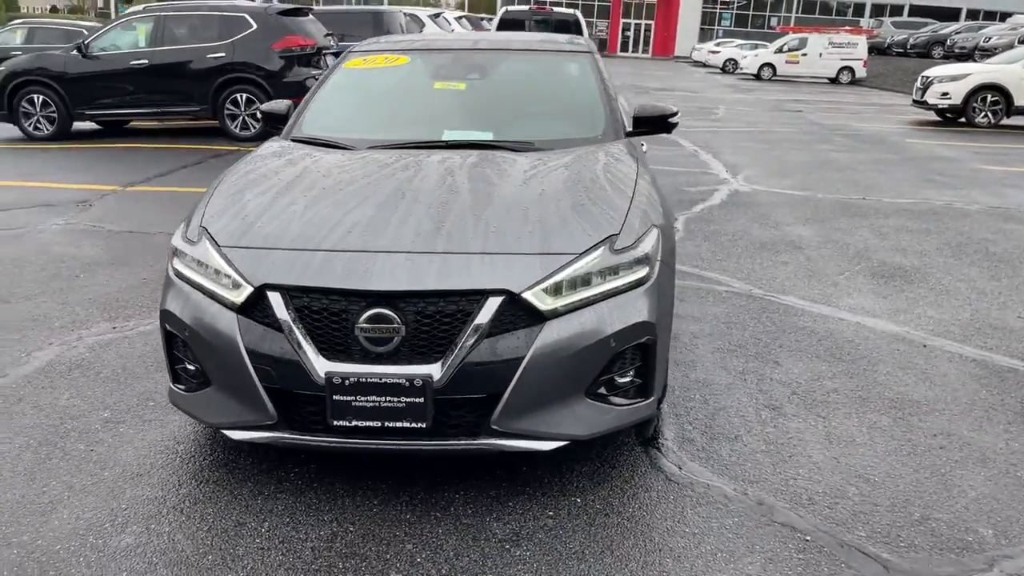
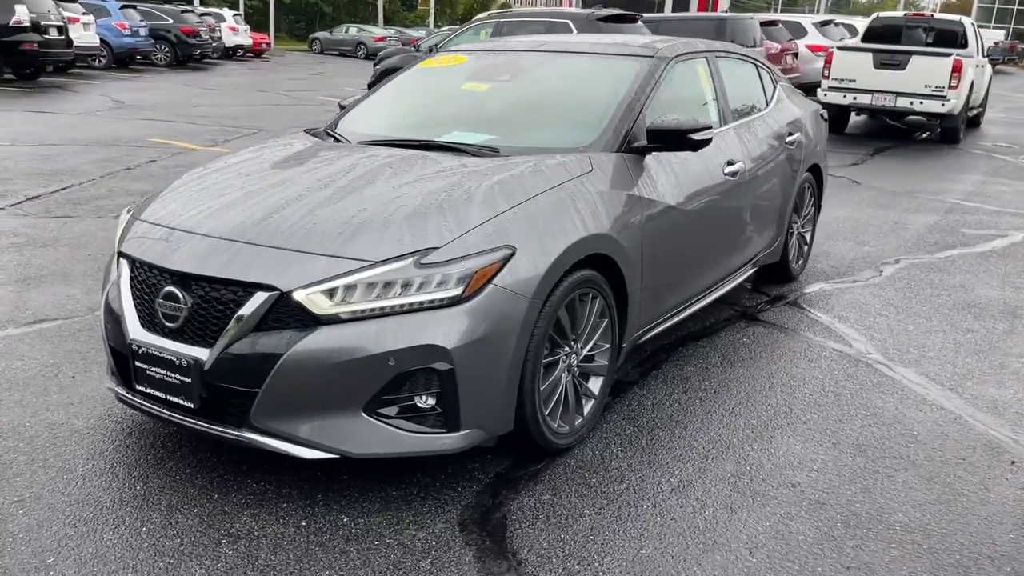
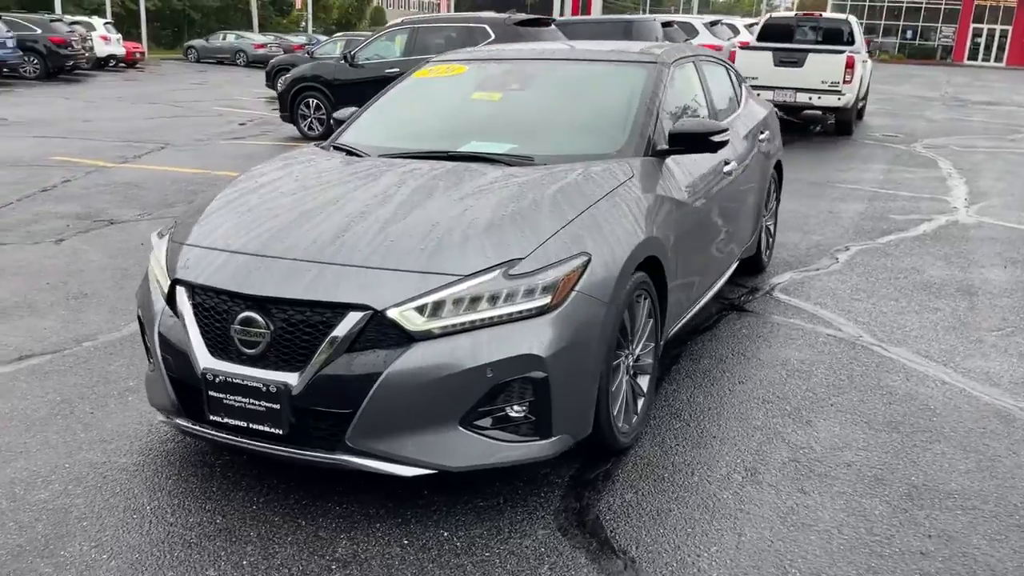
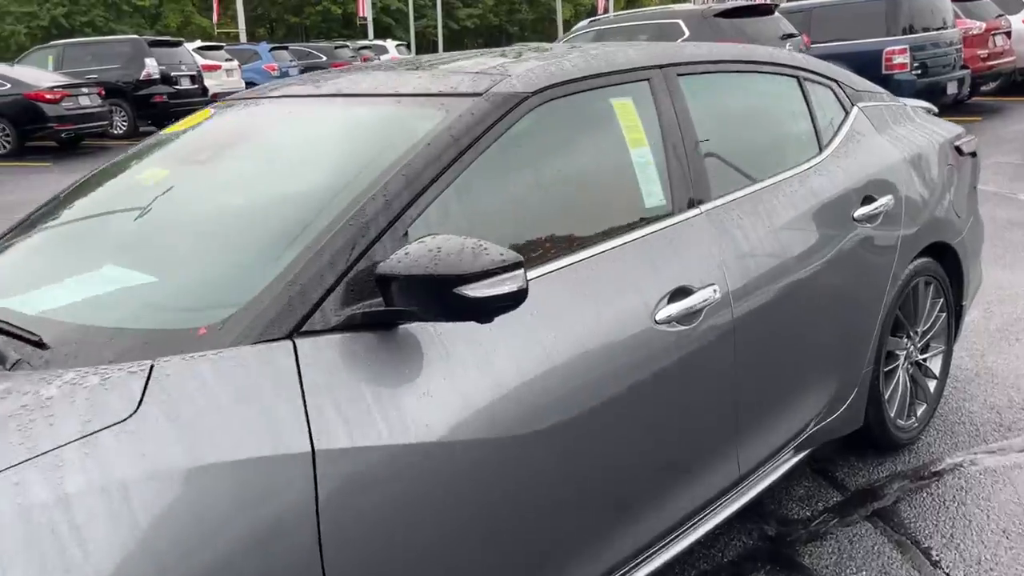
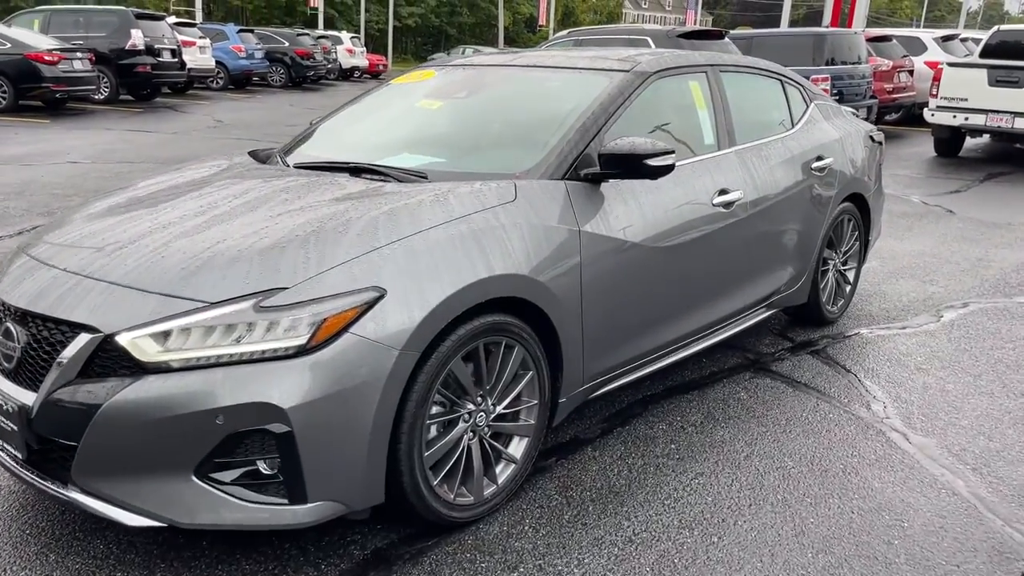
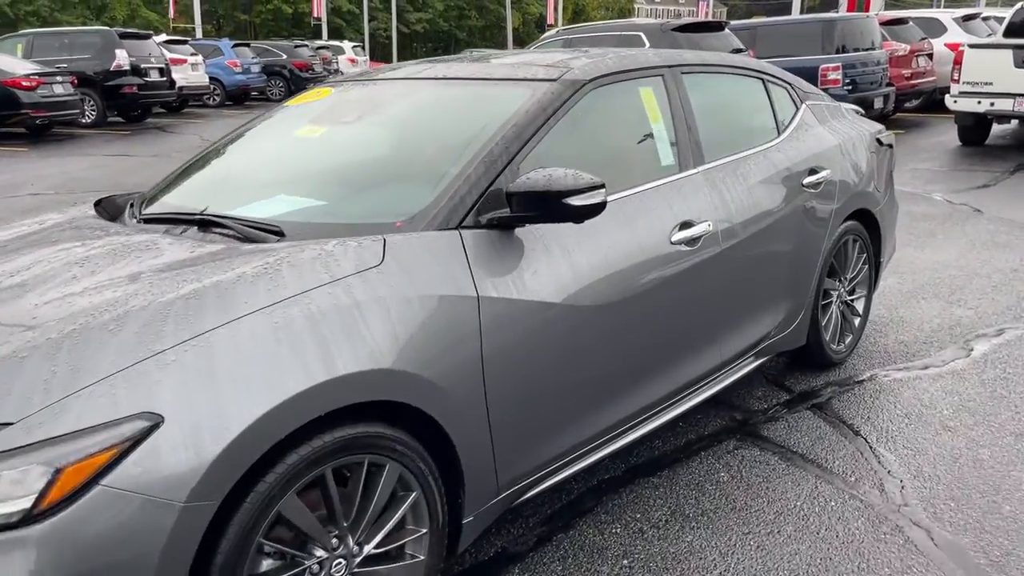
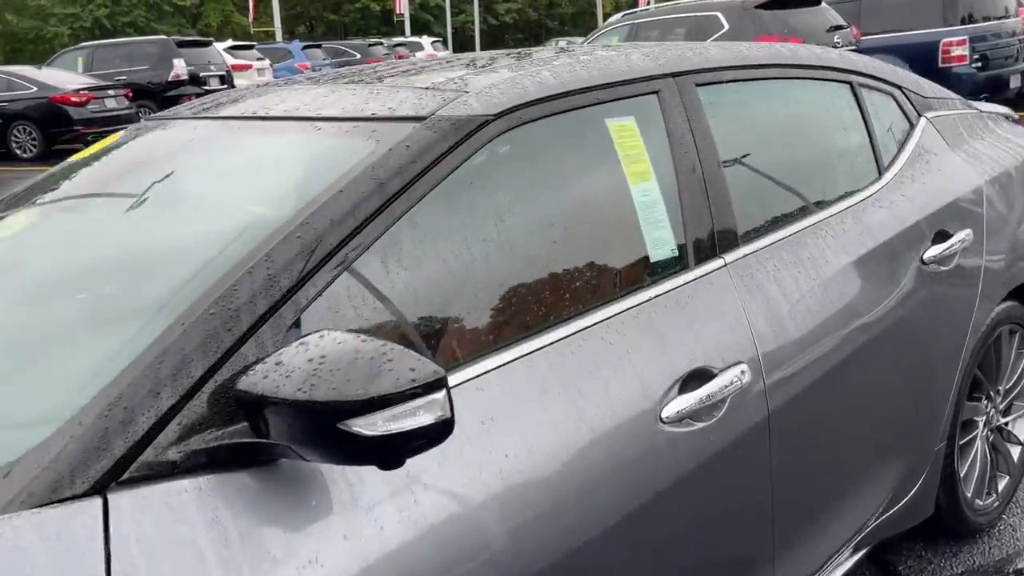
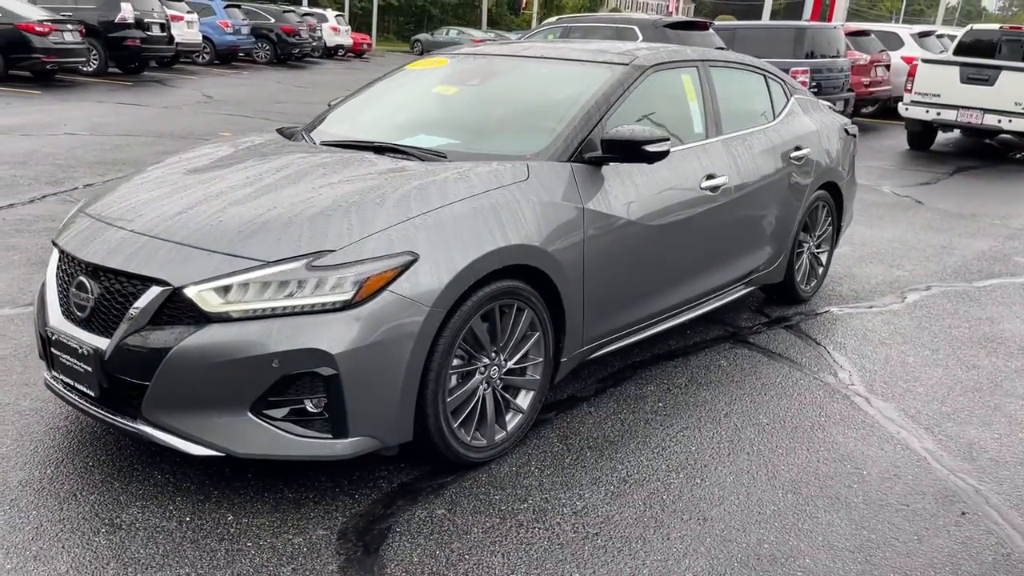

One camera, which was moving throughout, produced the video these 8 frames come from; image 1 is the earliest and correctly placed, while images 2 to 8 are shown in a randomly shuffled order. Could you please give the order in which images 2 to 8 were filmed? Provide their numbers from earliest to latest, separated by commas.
3, 2, 8, 5, 6, 4, 7
